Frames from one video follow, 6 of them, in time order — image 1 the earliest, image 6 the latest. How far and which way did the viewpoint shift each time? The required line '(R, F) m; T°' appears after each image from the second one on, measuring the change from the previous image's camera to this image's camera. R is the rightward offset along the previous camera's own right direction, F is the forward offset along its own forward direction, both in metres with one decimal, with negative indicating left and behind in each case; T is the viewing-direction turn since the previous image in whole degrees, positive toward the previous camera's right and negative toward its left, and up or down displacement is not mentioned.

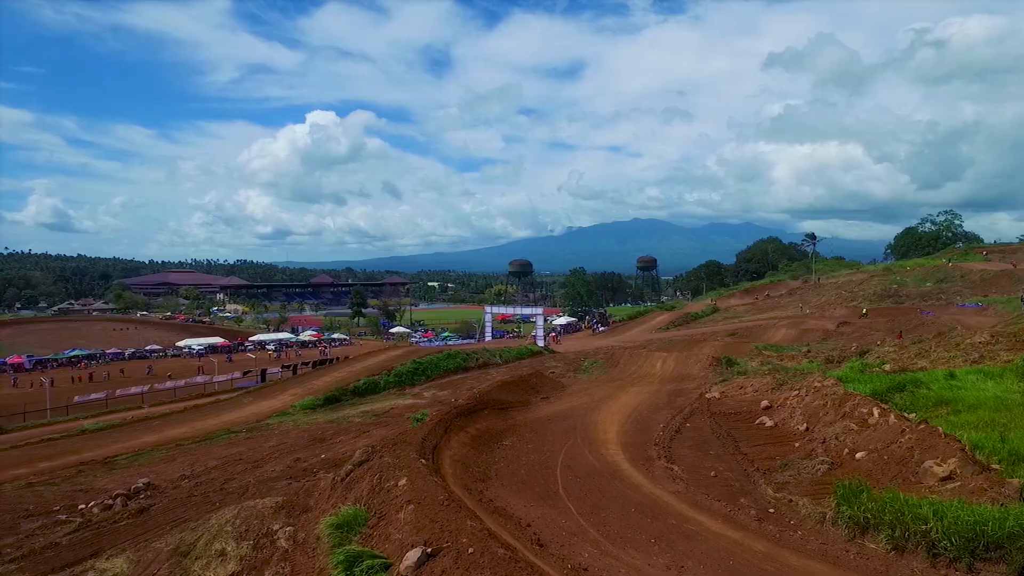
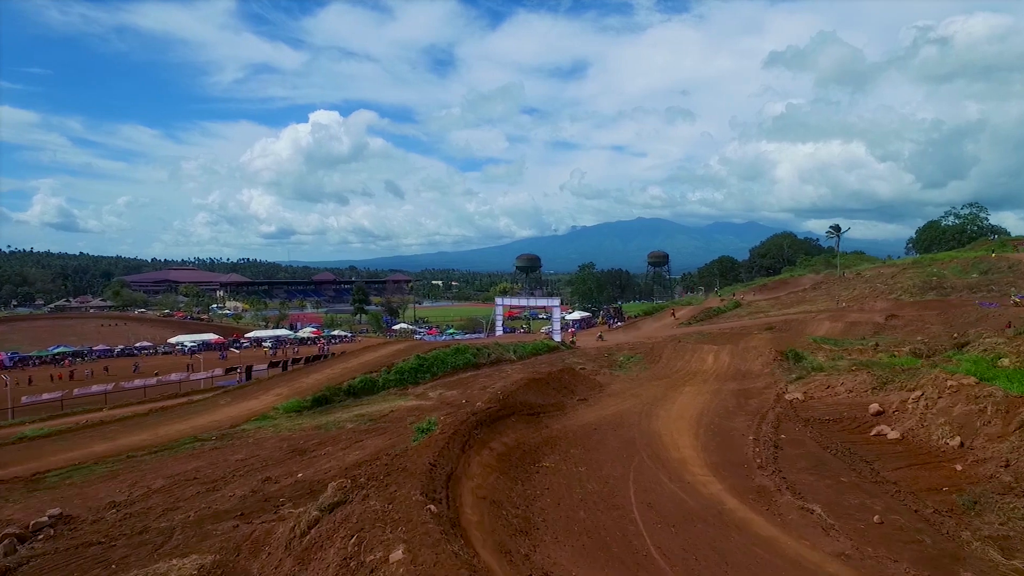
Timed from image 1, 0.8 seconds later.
(-0.7, +4.7) m; 0°
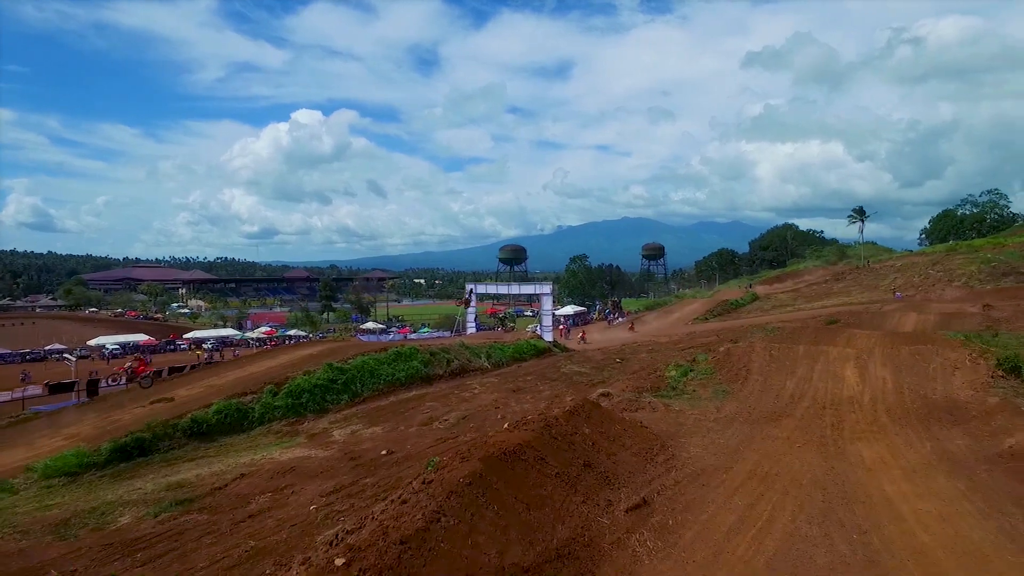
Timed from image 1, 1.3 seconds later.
(+0.6, +11.9) m; +1°
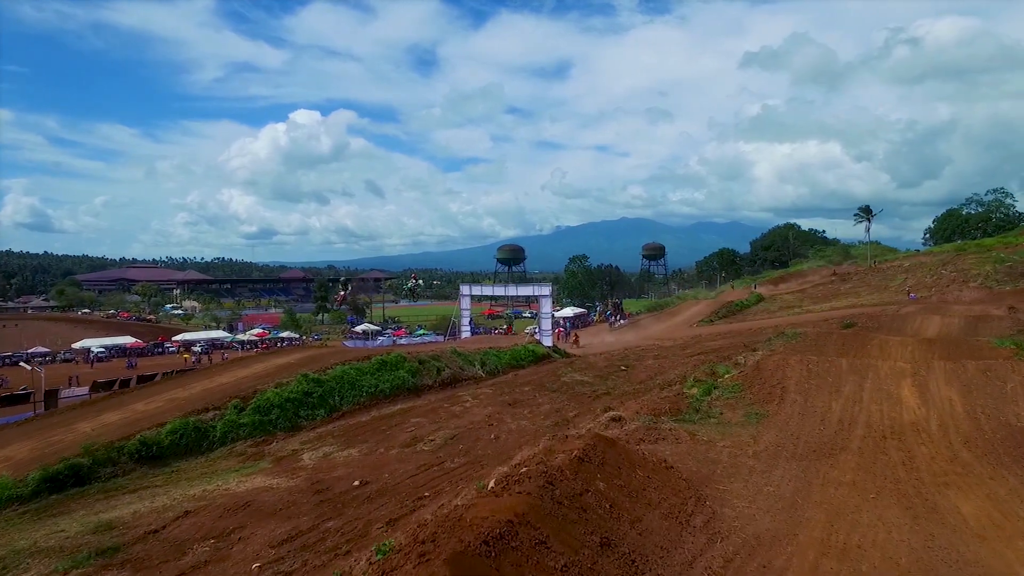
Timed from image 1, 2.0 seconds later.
(+0.1, +2.1) m; 0°
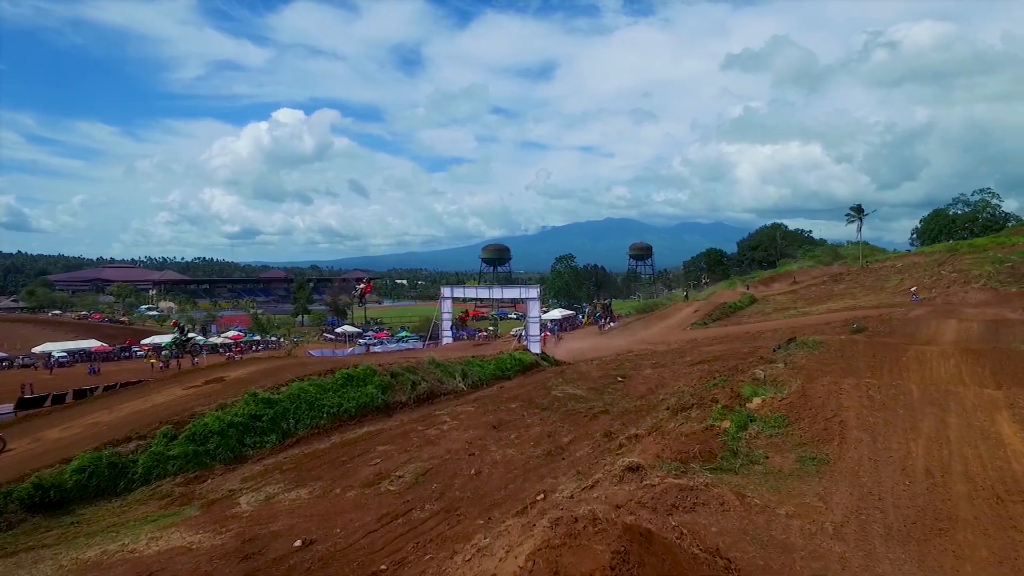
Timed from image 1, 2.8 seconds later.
(0.0, +2.6) m; +1°
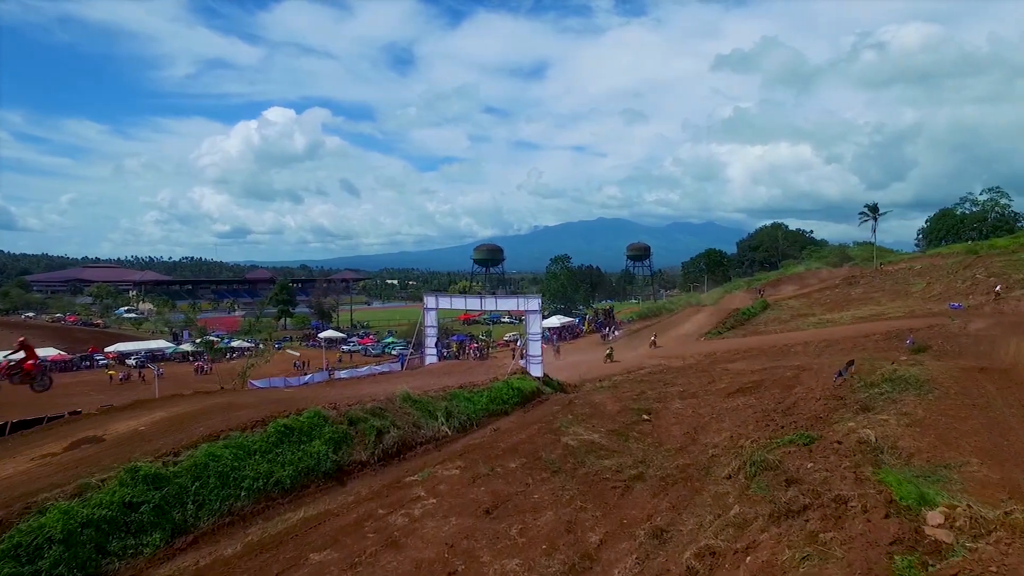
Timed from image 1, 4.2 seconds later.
(-0.2, +5.0) m; +1°
